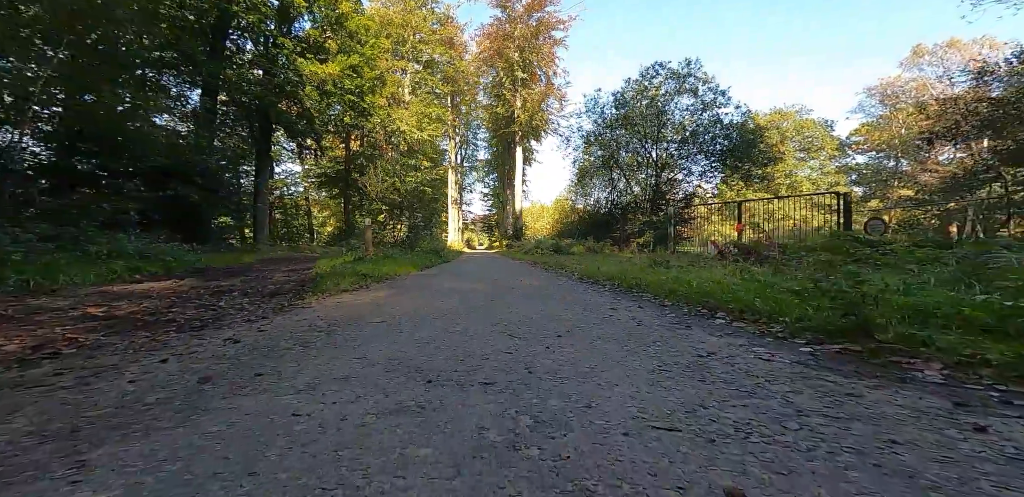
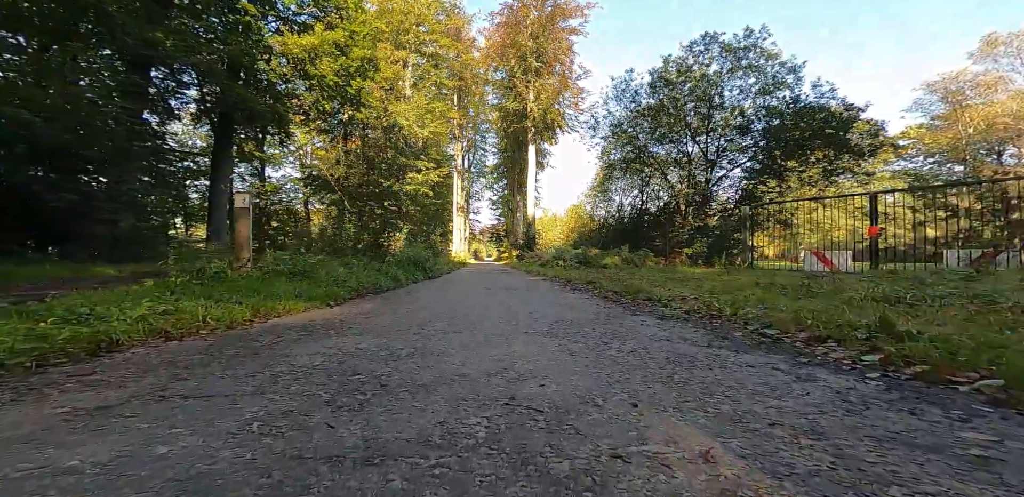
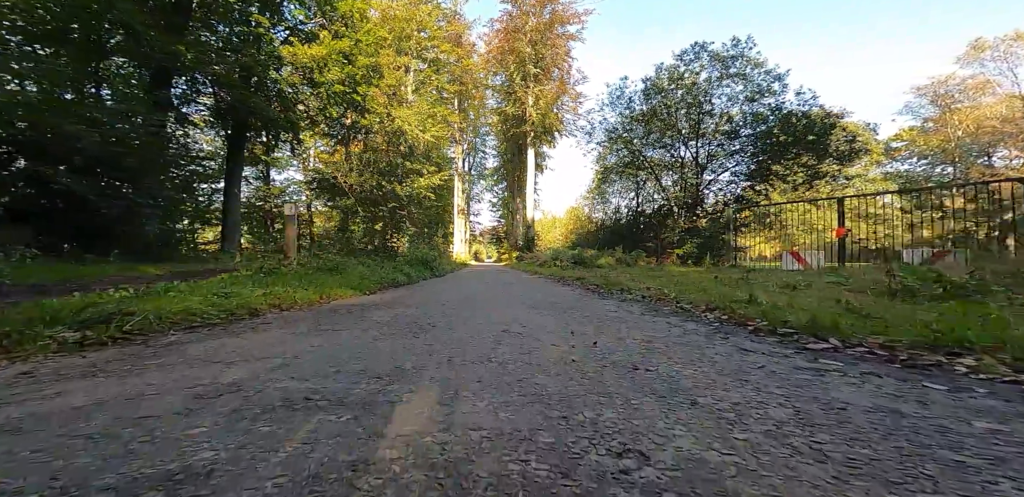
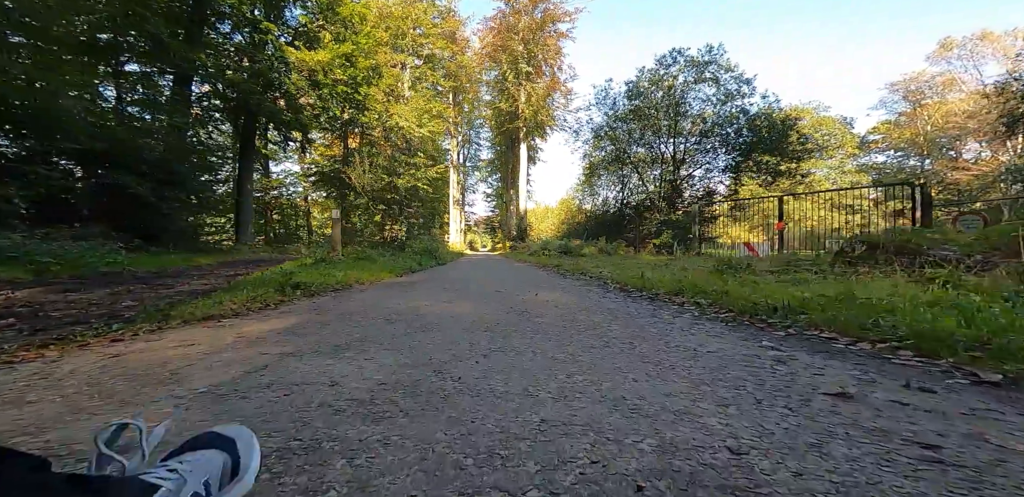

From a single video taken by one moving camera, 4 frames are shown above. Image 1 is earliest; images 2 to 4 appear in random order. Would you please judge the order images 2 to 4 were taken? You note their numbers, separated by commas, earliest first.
4, 3, 2
